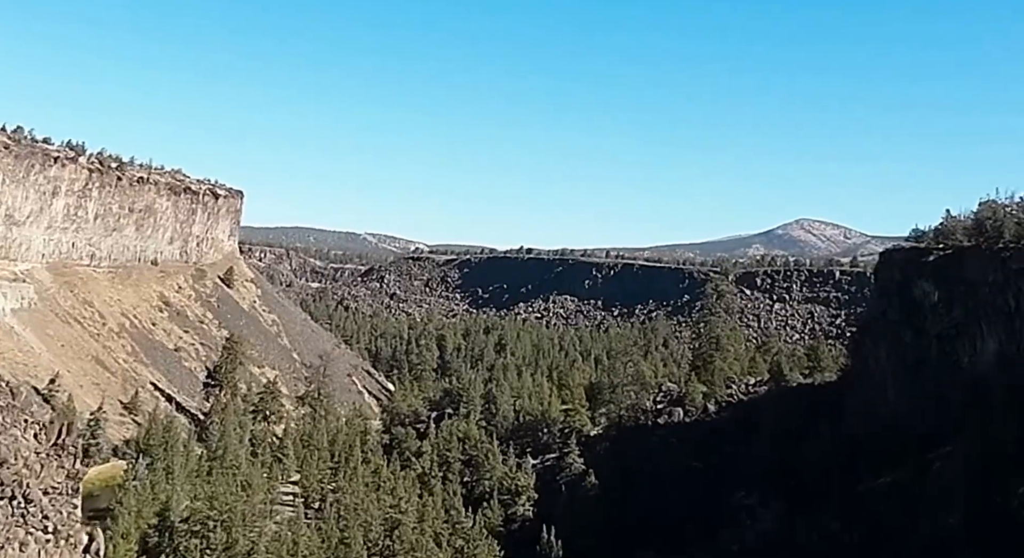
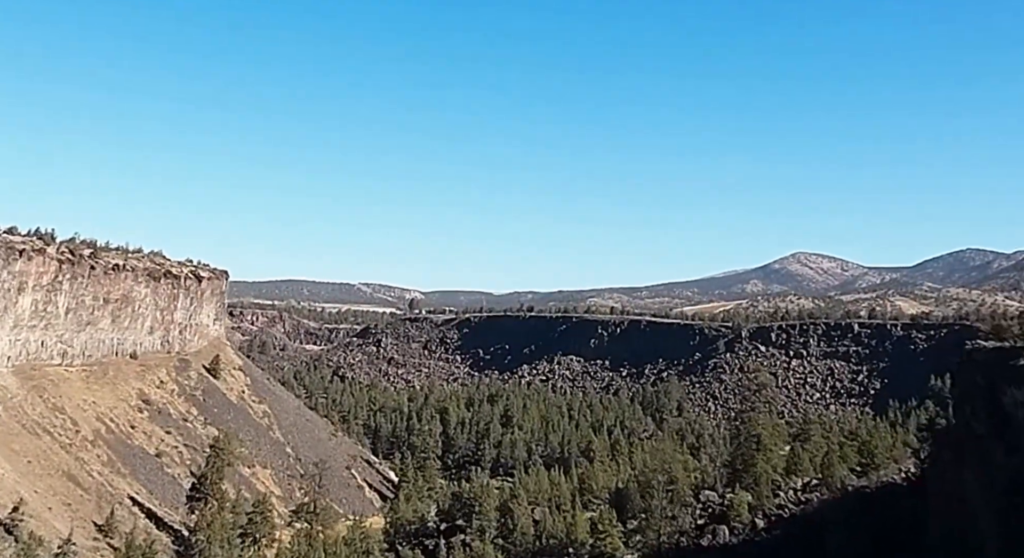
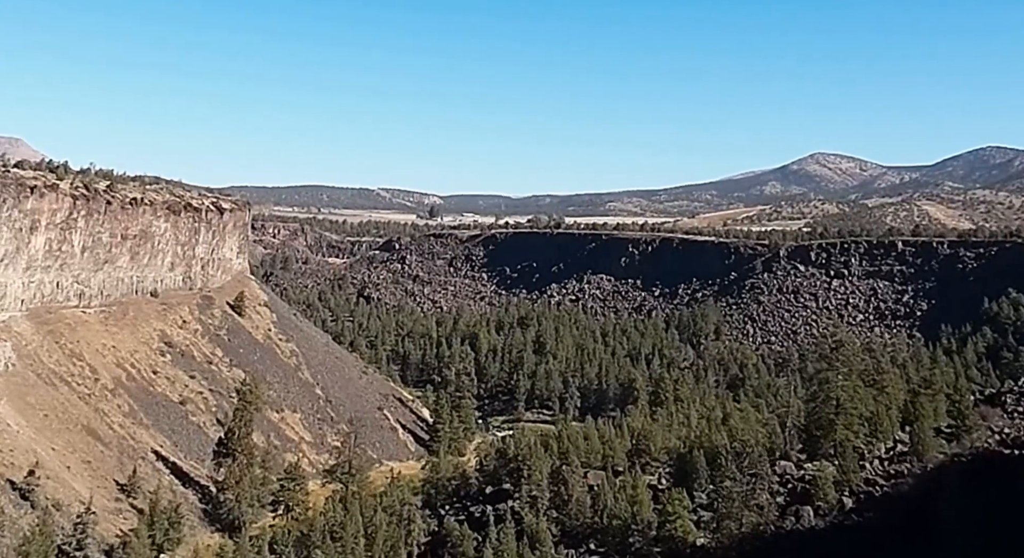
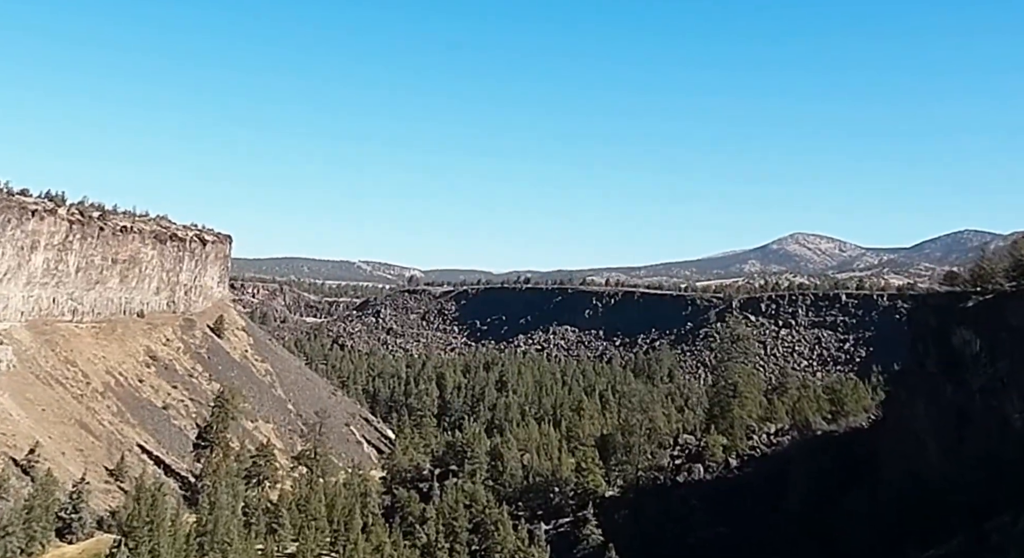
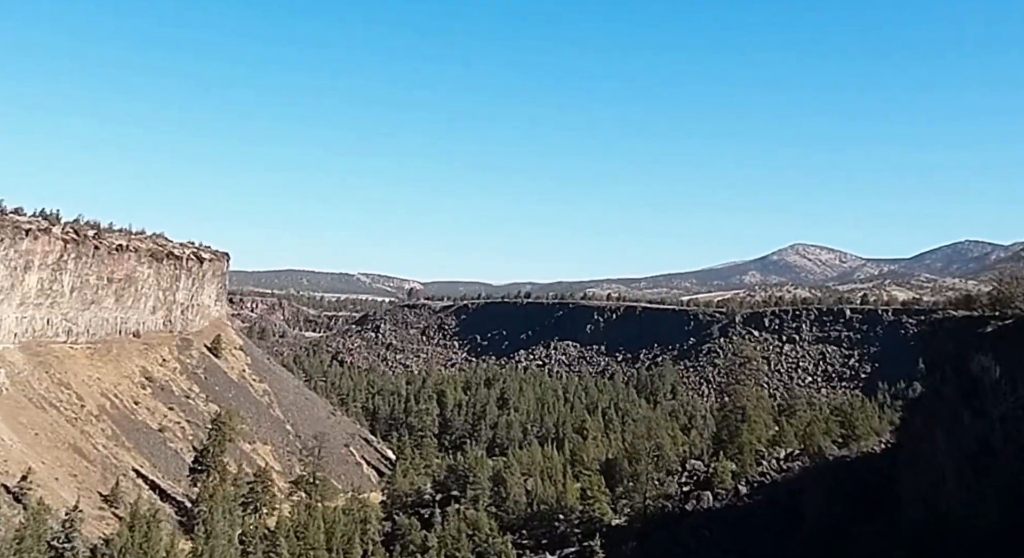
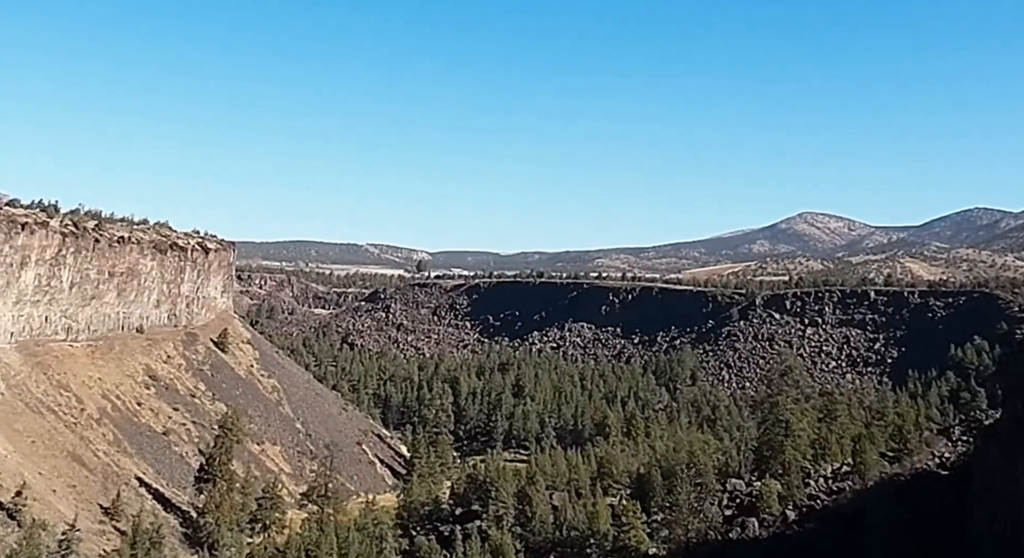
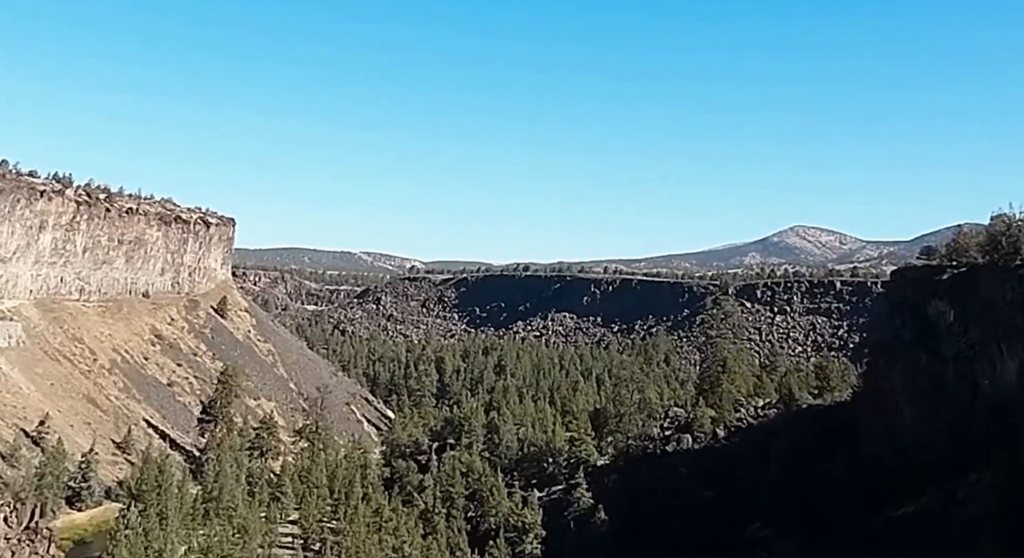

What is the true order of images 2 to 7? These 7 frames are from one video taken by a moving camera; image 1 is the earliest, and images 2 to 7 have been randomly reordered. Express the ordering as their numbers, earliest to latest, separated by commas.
7, 4, 5, 2, 6, 3
